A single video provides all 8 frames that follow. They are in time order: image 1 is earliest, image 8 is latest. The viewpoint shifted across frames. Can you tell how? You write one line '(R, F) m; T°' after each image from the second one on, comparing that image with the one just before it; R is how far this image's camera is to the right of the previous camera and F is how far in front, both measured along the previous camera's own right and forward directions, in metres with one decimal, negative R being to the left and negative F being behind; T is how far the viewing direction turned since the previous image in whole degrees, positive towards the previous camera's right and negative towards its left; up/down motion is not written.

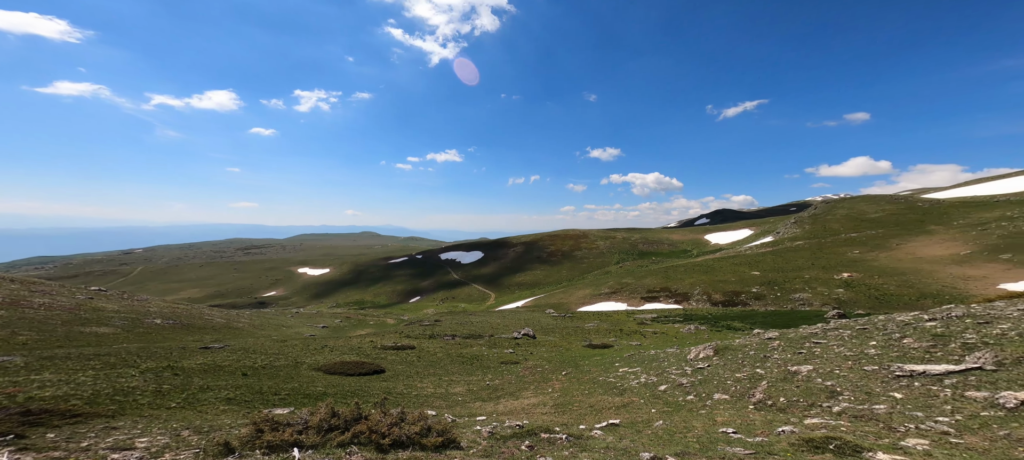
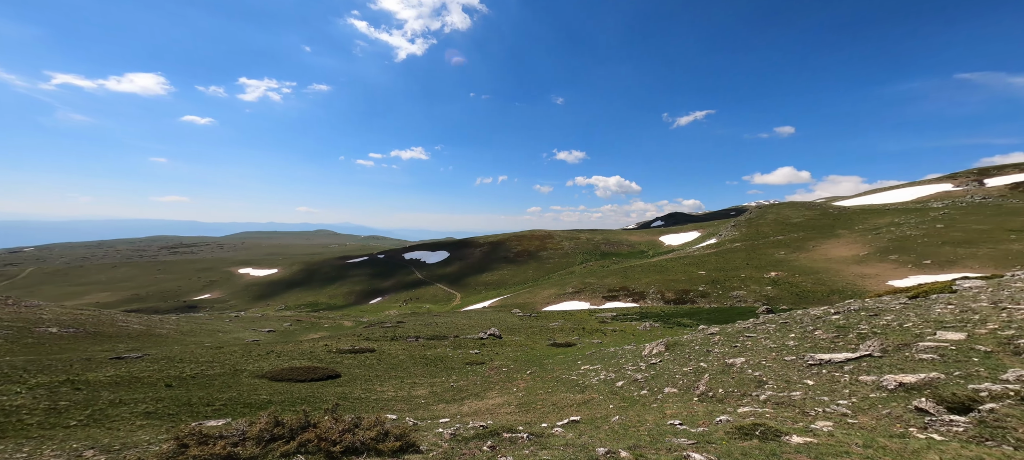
(+0.2, -0.3) m; +7°
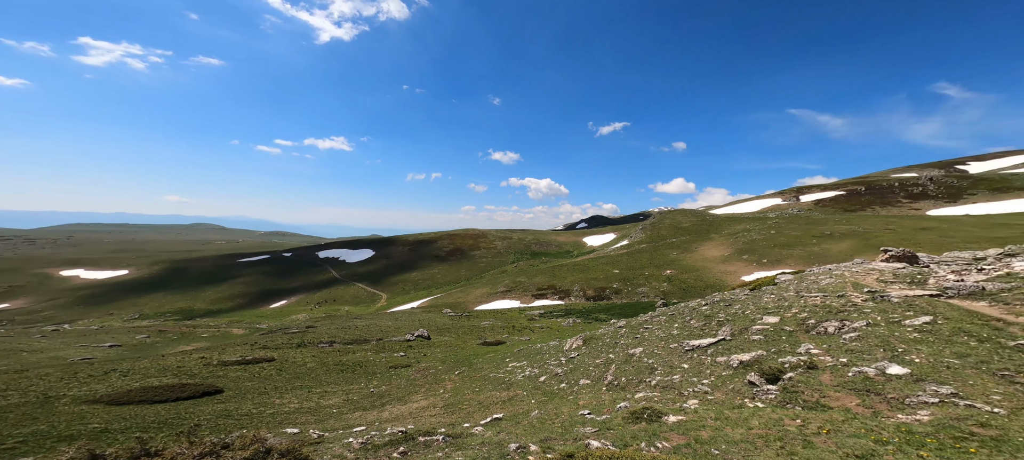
(+0.9, 0.0) m; +14°
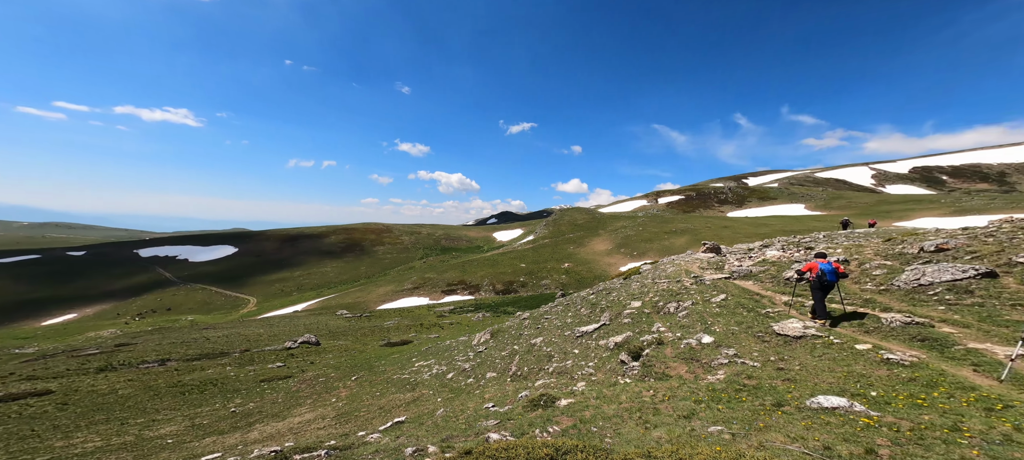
(+0.4, -0.8) m; +14°
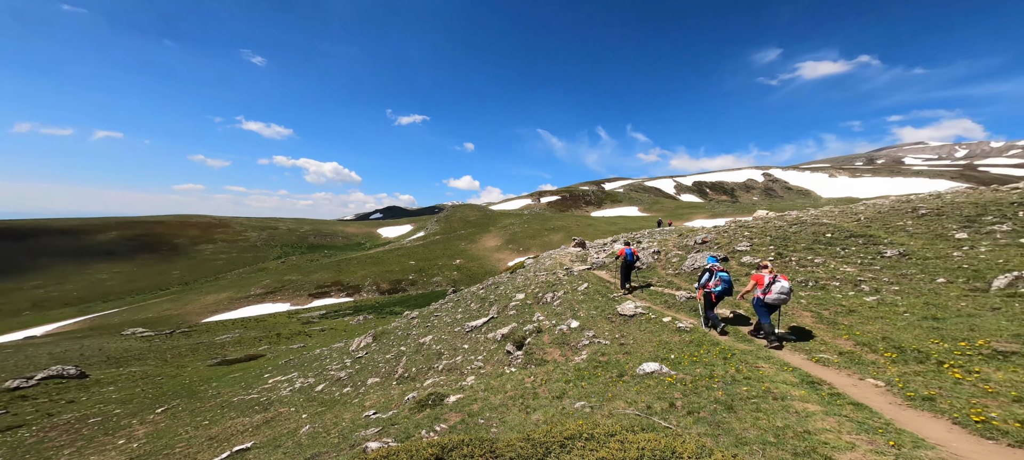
(+0.3, -0.9) m; +14°
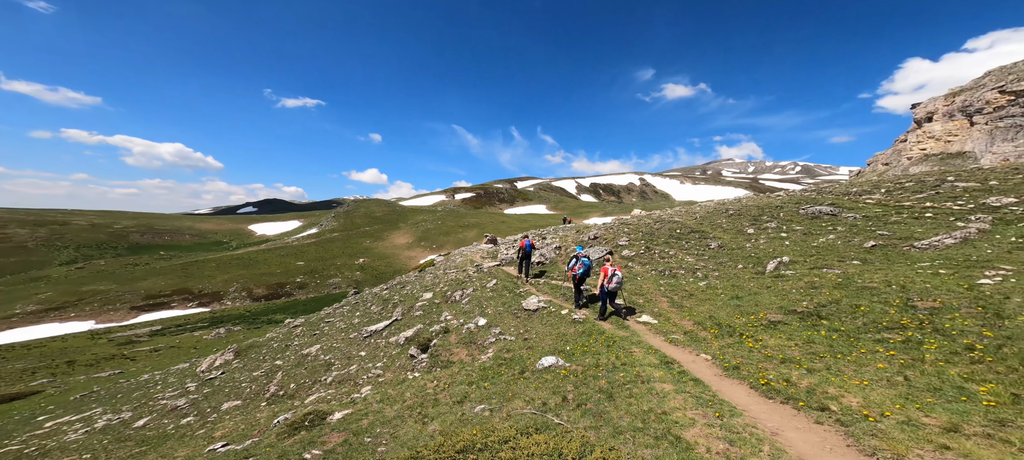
(+0.3, +0.4) m; +11°
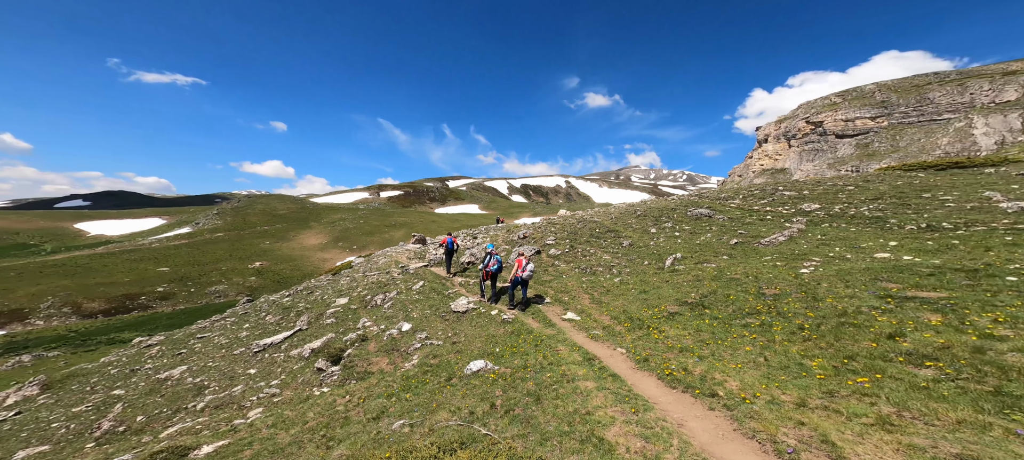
(+0.4, +0.9) m; +9°
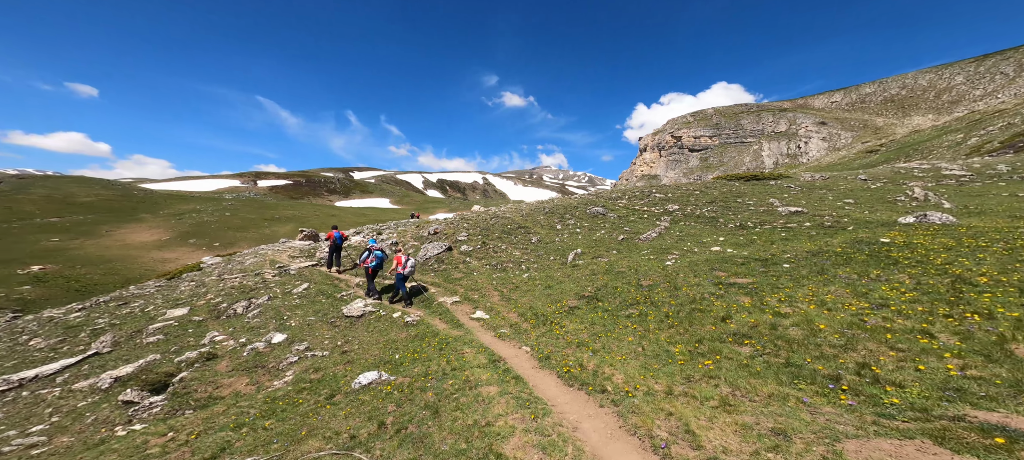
(+0.9, +1.7) m; +11°
